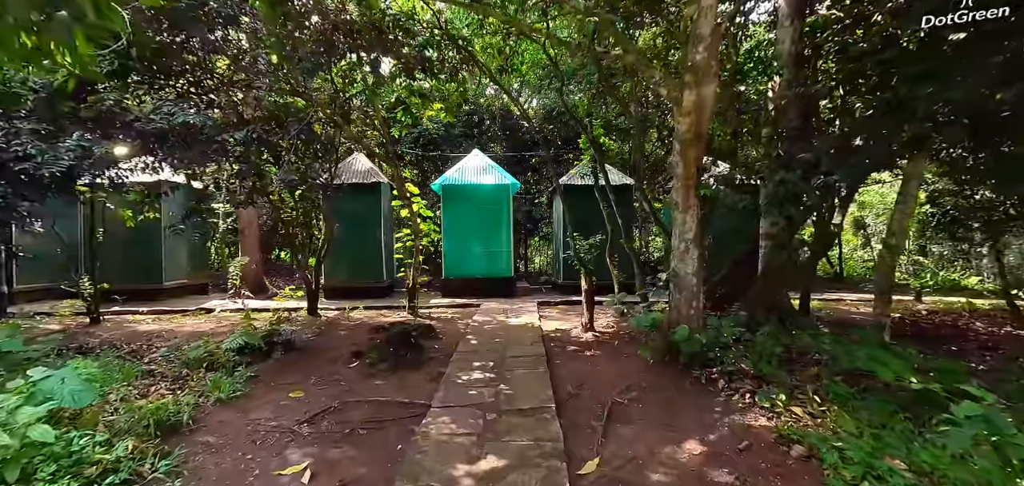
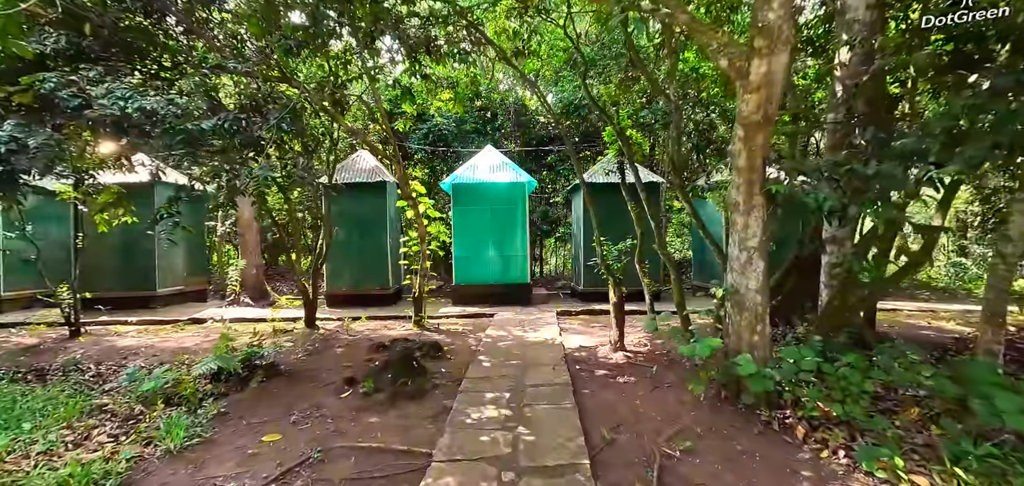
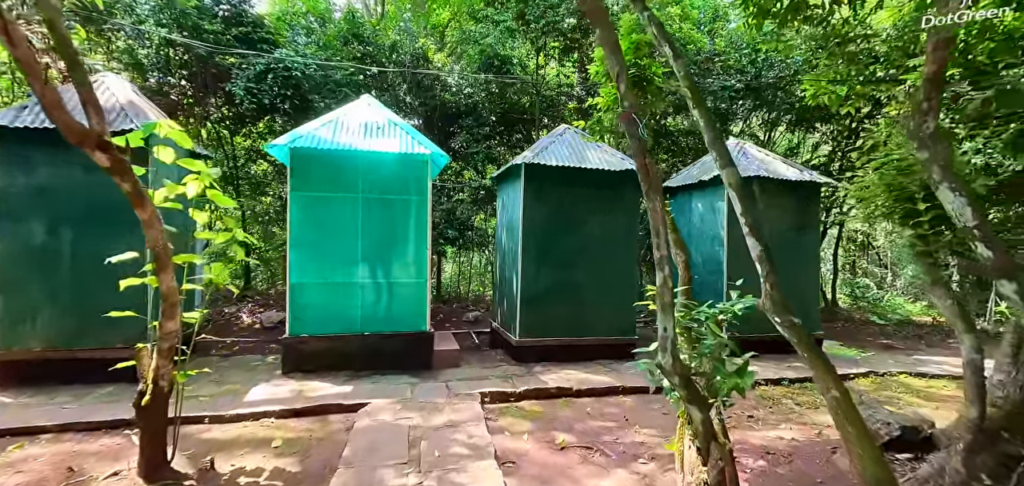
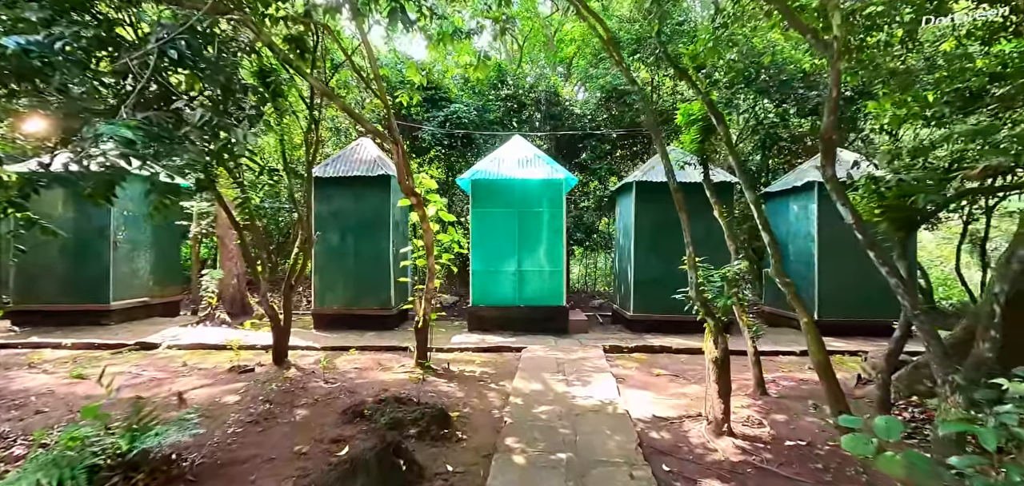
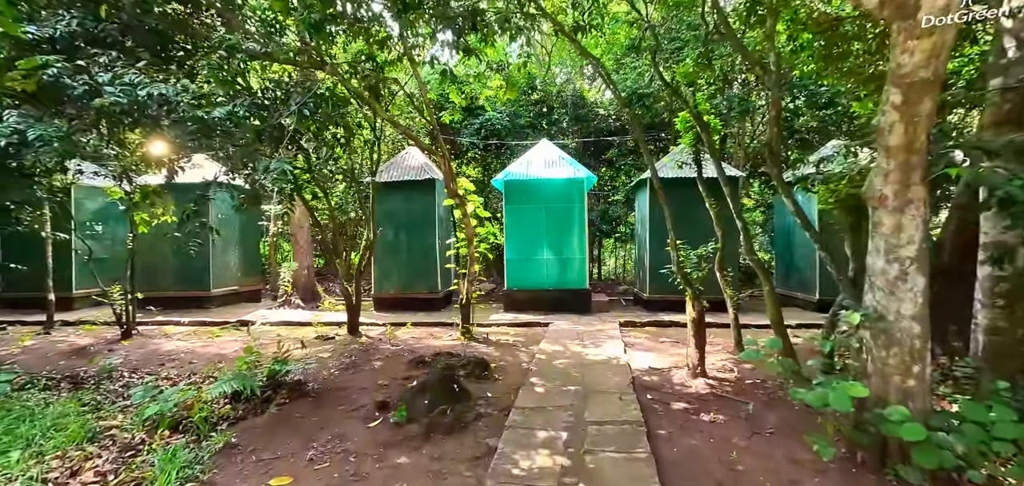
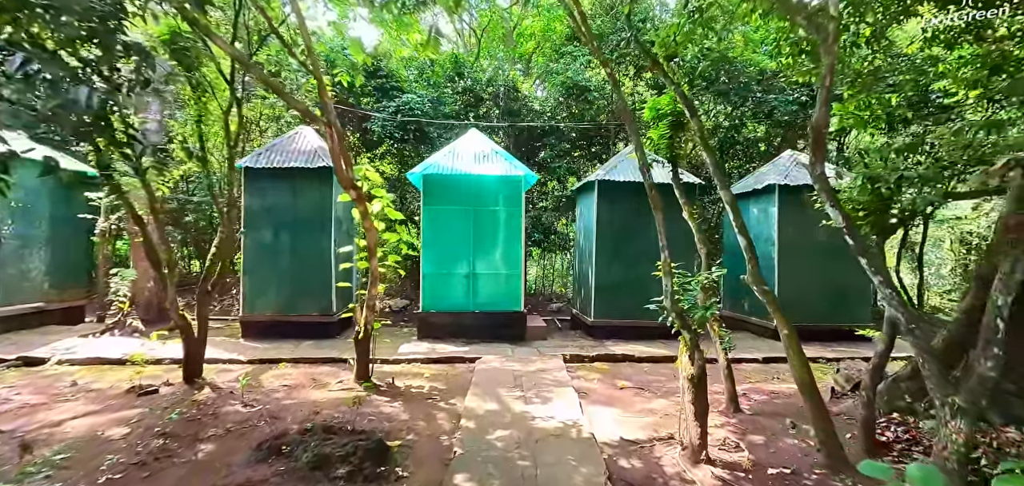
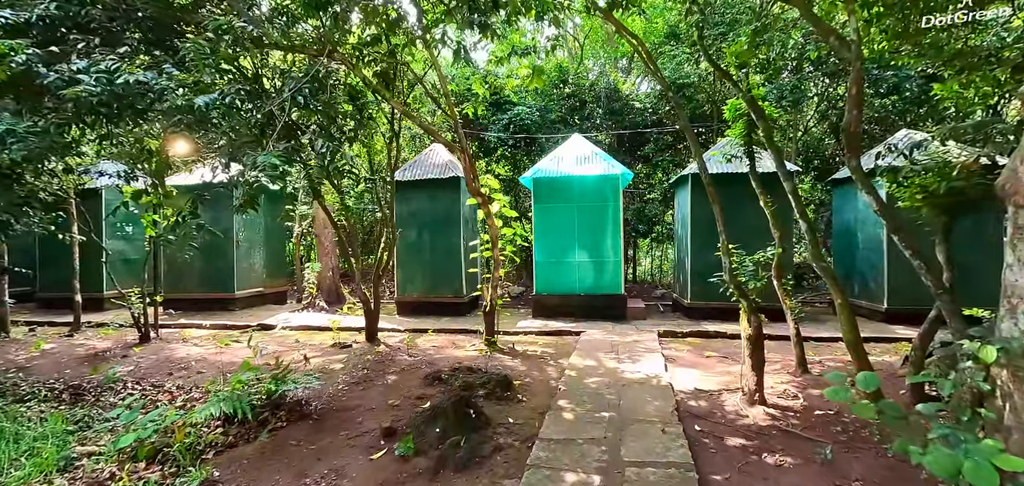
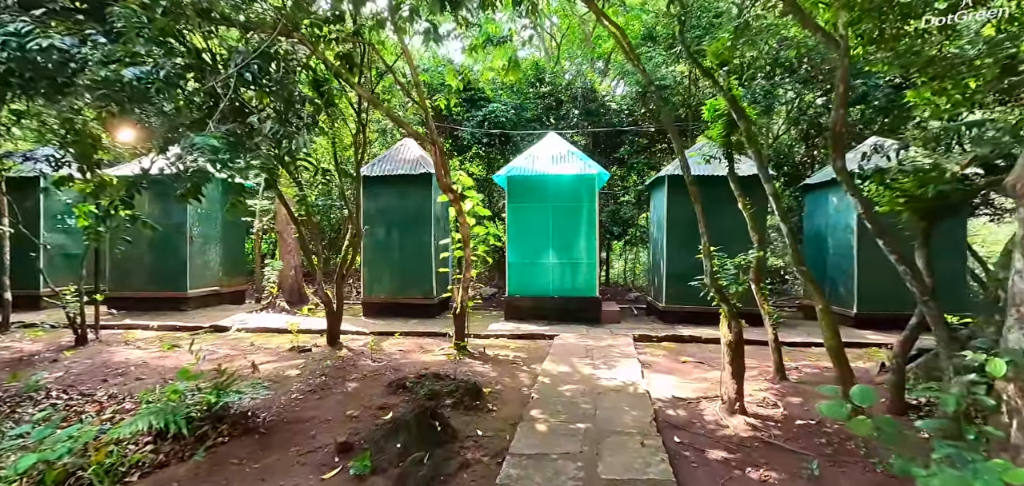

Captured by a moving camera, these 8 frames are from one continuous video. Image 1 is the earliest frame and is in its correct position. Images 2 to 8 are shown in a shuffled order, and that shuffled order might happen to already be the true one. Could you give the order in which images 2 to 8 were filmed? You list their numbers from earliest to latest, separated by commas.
2, 5, 7, 8, 4, 6, 3
